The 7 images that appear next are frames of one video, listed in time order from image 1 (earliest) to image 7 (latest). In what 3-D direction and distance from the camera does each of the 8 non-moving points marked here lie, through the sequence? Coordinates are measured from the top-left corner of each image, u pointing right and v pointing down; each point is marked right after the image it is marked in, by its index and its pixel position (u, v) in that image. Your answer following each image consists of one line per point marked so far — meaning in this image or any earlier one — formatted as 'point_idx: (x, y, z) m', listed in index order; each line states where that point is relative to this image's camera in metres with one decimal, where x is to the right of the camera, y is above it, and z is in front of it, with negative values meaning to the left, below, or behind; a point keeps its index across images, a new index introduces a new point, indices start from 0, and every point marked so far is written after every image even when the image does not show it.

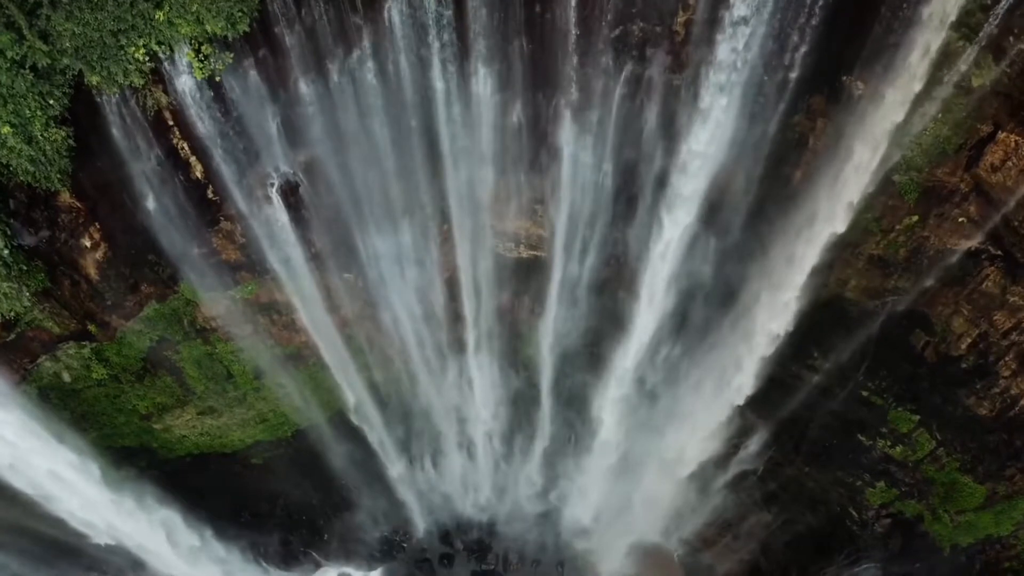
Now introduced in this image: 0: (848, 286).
0: (+4.6, 0.0, +10.0) m
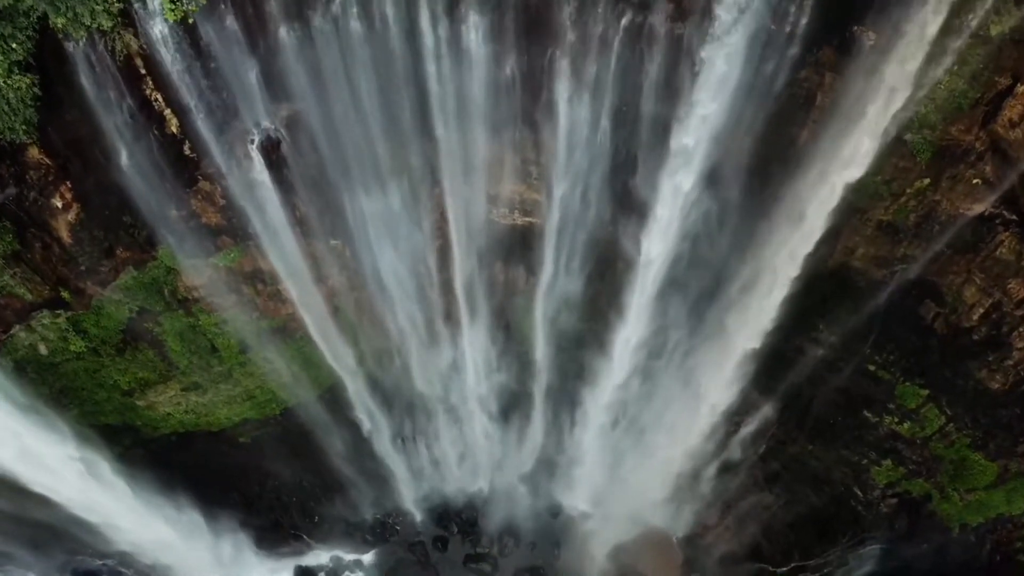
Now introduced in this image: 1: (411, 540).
0: (+4.5, +0.4, +9.6) m
1: (-1.8, -4.4, +12.6) m
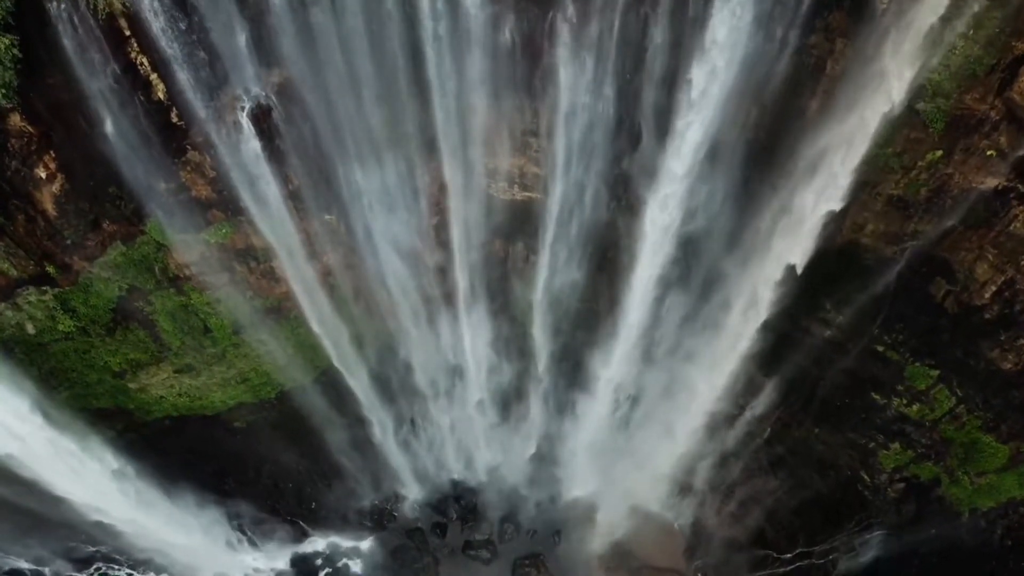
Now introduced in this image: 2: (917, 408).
0: (+4.5, +0.7, +9.3) m
1: (-1.8, -4.1, +12.4) m
2: (+5.6, -1.7, +10.2) m
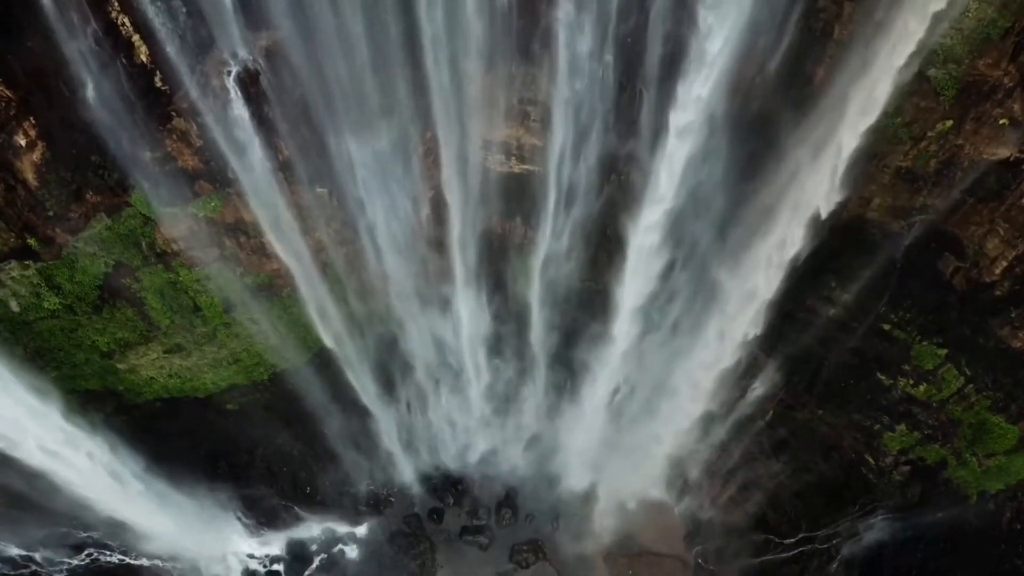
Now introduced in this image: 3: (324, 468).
0: (+4.5, +1.0, +9.1) m
1: (-1.8, -3.8, +12.2) m
2: (+5.6, -1.4, +9.9) m
3: (-3.2, -3.0, +12.3) m
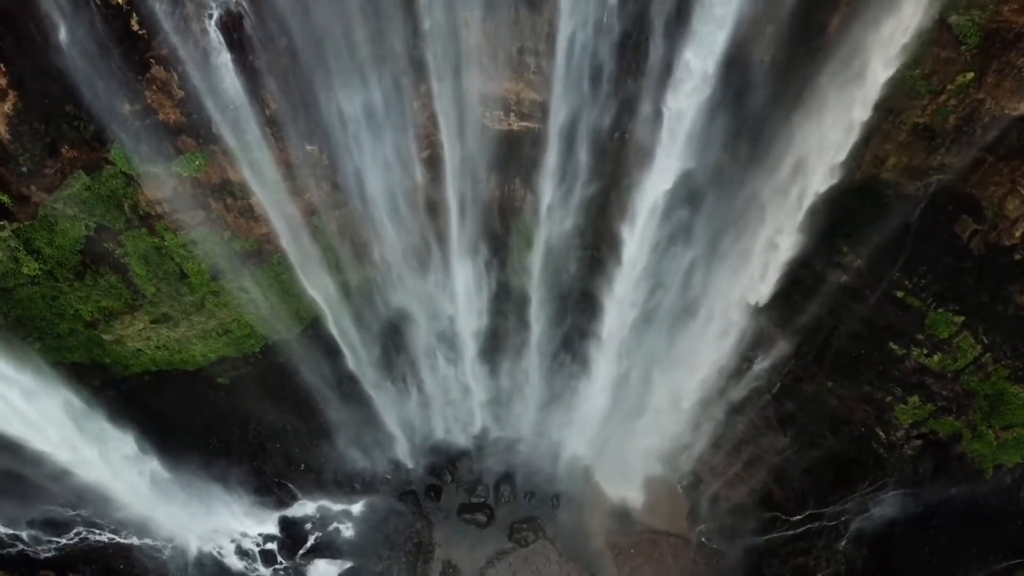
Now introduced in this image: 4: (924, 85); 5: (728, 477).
0: (+4.5, +1.5, +8.7) m
1: (-1.8, -3.3, +11.9) m
2: (+5.6, -0.9, +9.6) m
3: (-3.2, -2.6, +12.0) m
4: (+4.5, +2.2, +7.9) m
5: (+3.5, -3.1, +11.8) m
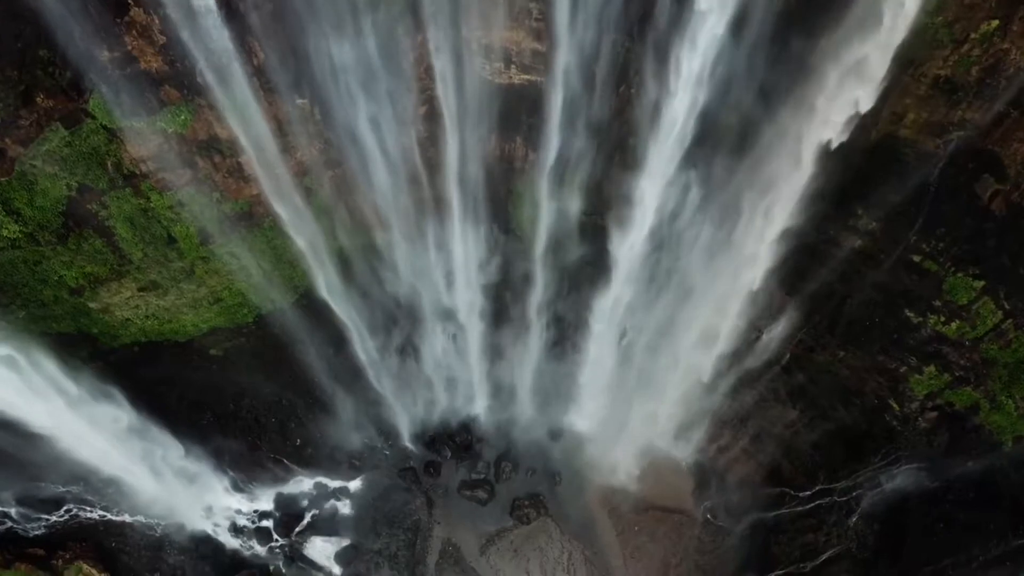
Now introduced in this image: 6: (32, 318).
0: (+4.5, +1.9, +8.3) m
1: (-1.8, -2.8, +11.5) m
2: (+5.6, -0.5, +9.2) m
3: (-3.2, -2.1, +11.7) m
4: (+4.5, +2.6, +7.5) m
5: (+3.5, -2.6, +11.5) m
6: (-6.4, -0.4, +9.7) m
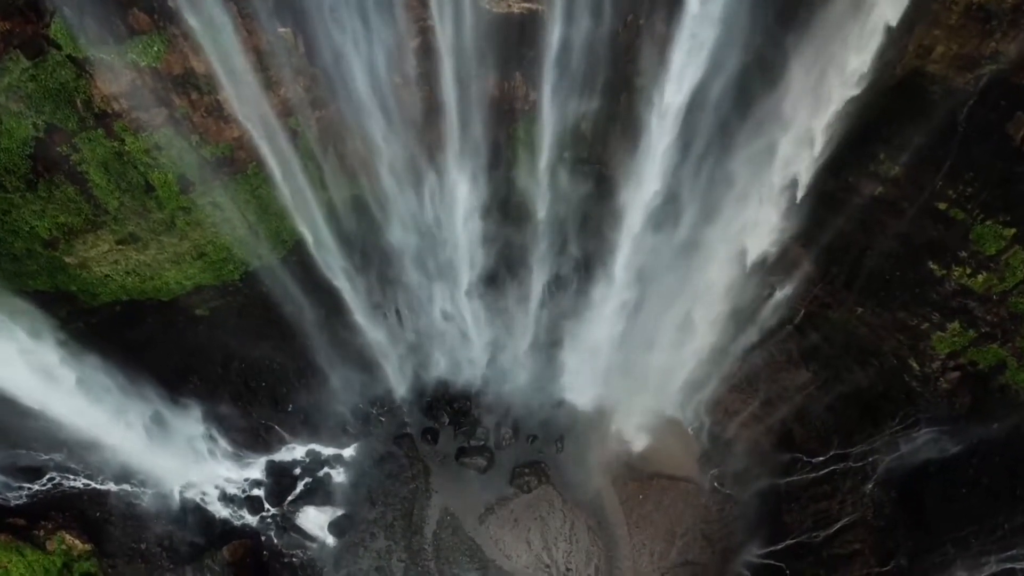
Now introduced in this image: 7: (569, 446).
0: (+4.5, +2.5, +7.7) m
1: (-1.8, -2.2, +11.1) m
2: (+5.6, +0.1, +8.6) m
3: (-3.2, -1.4, +11.2) m
4: (+4.5, +3.2, +6.9) m
5: (+3.5, -1.9, +11.0) m
6: (-6.4, +0.2, +9.2) m
7: (+0.9, -2.4, +11.2) m
